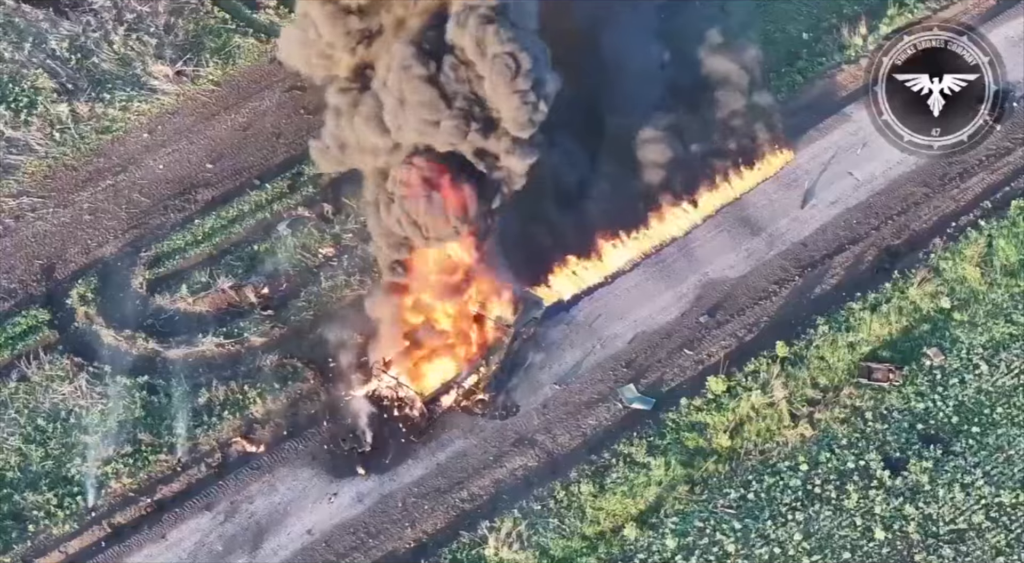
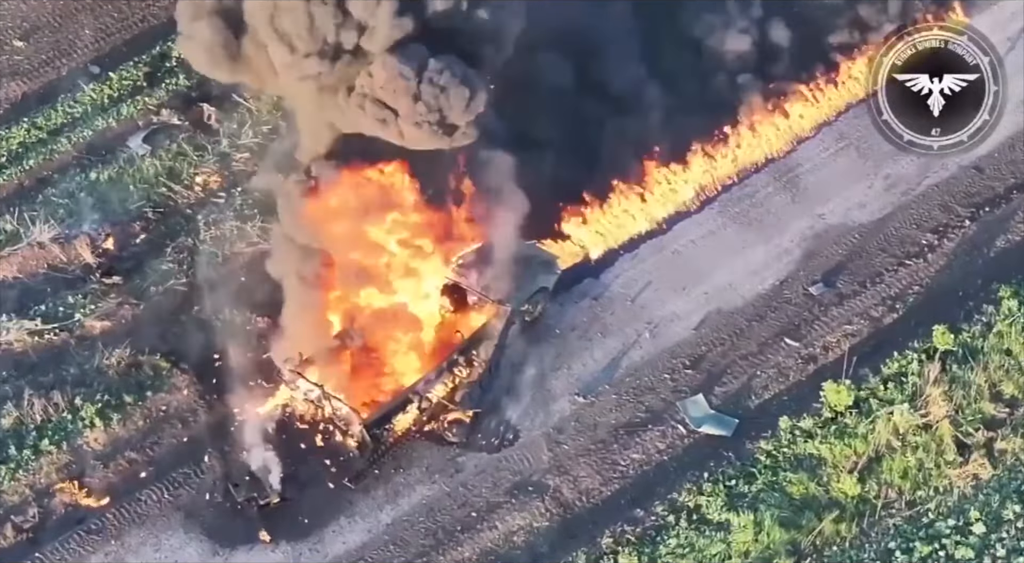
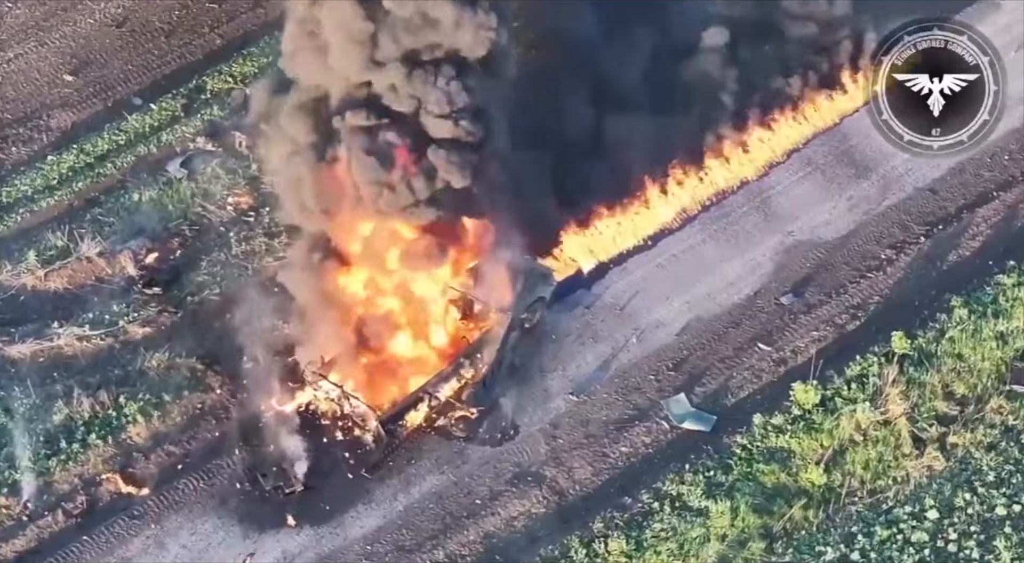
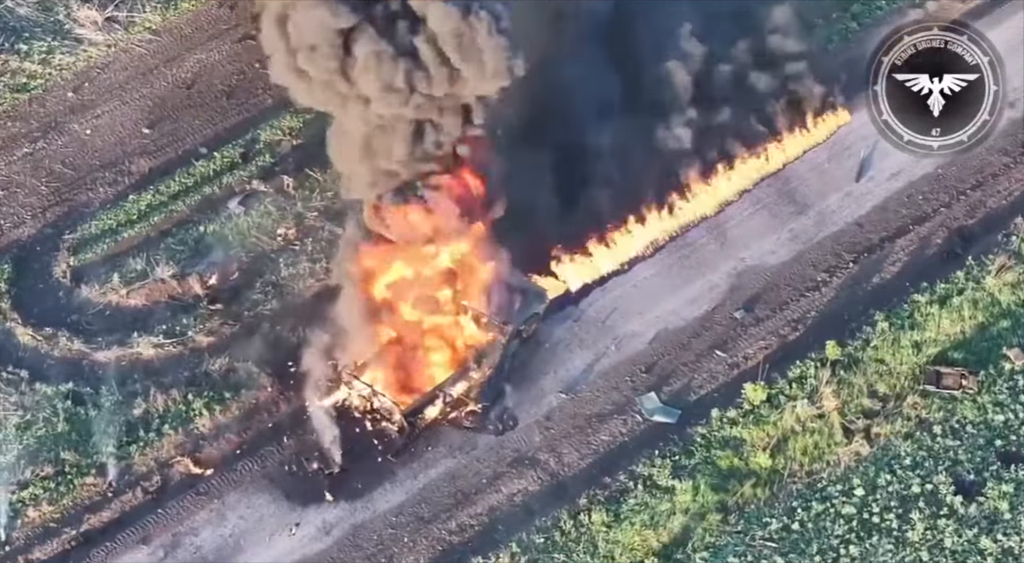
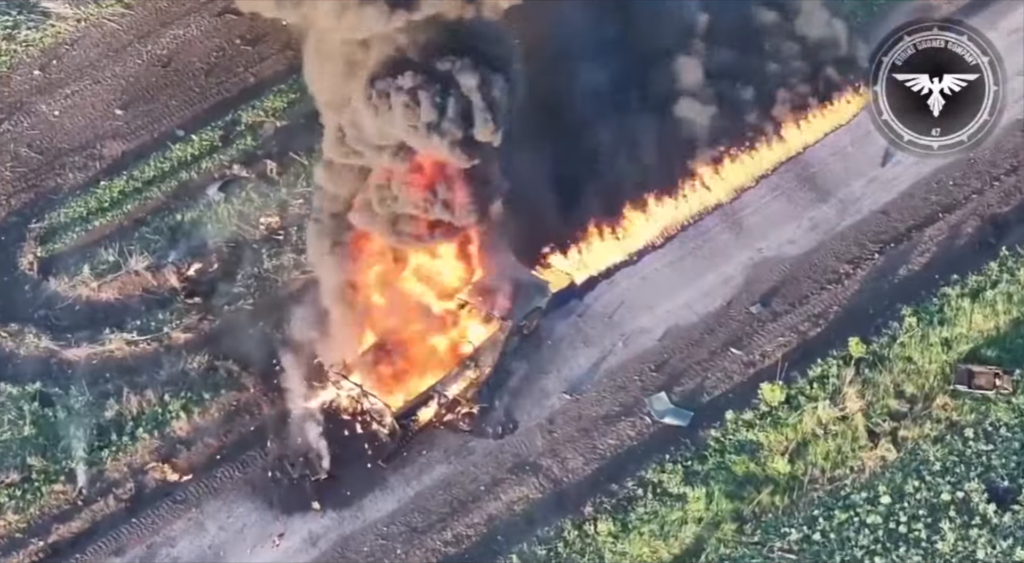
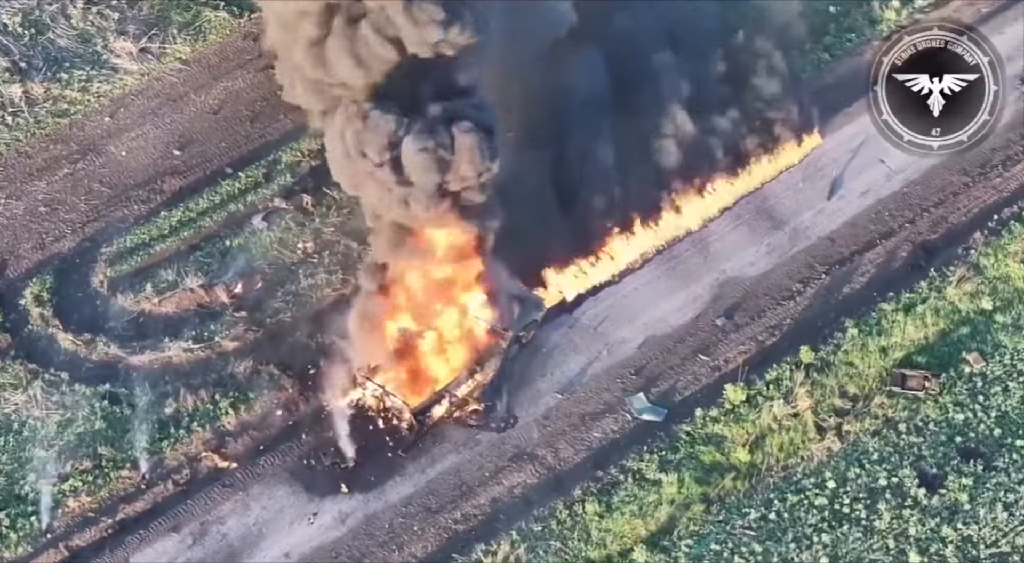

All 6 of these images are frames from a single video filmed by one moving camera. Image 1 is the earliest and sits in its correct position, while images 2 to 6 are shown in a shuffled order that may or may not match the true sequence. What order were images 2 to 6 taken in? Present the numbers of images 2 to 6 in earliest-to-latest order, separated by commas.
6, 4, 5, 3, 2
